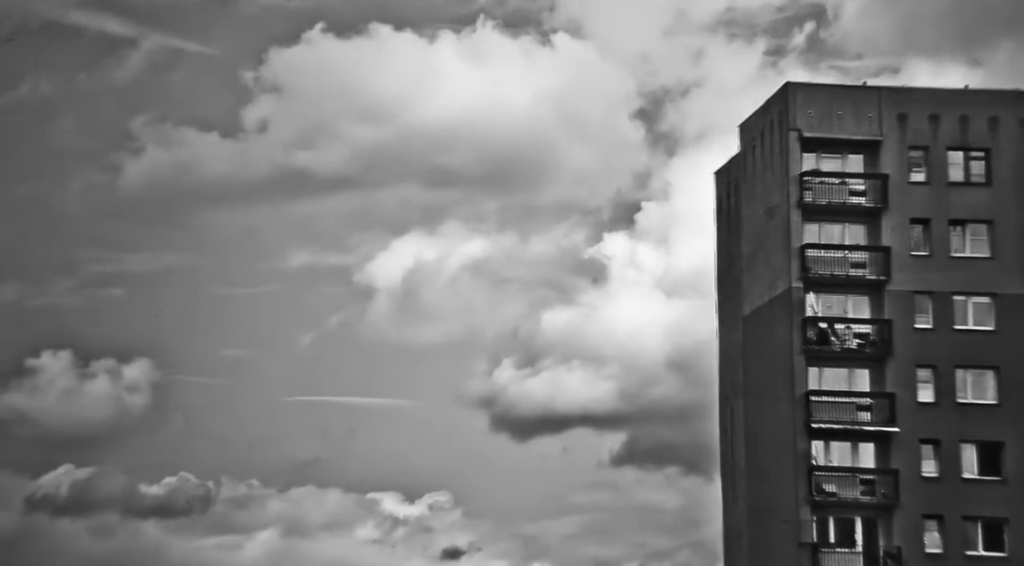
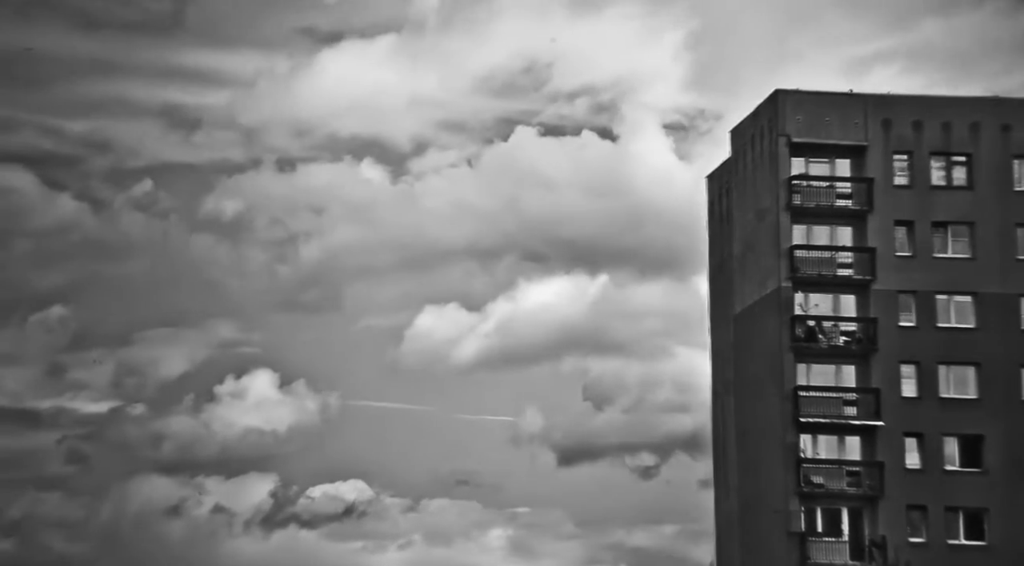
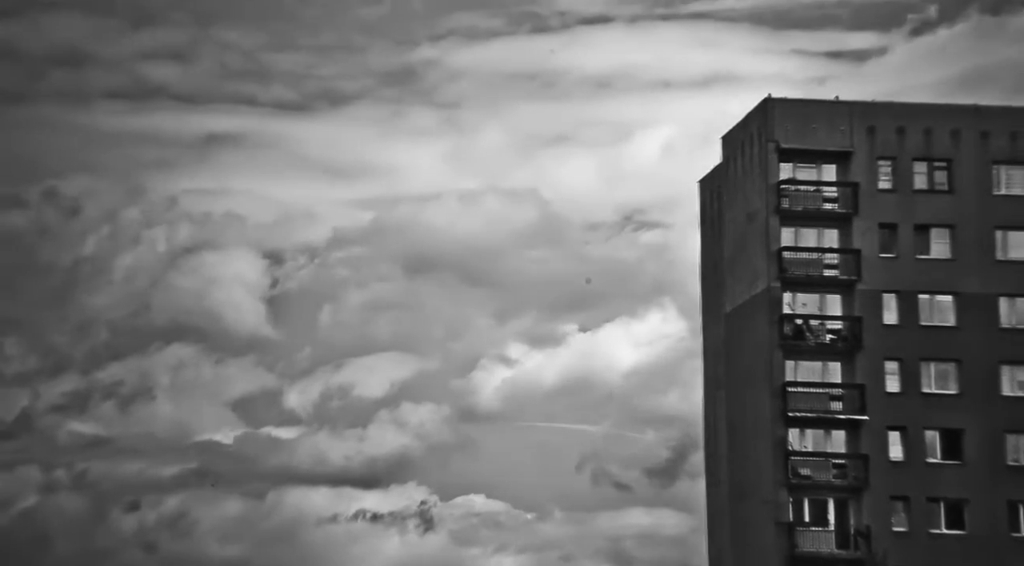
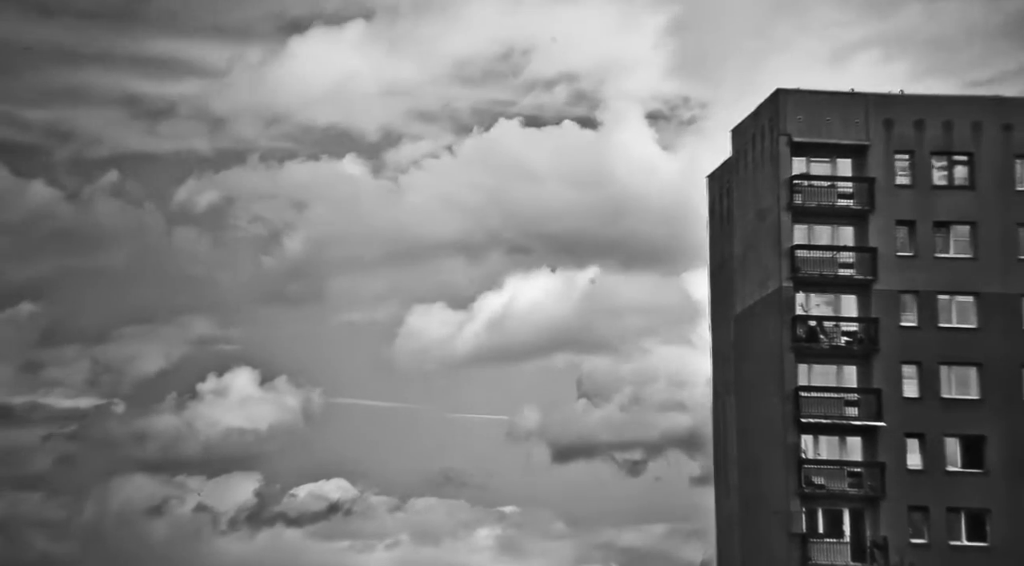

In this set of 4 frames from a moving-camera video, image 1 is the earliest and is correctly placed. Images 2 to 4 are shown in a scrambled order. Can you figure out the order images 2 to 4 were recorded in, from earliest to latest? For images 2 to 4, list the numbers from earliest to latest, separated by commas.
4, 2, 3
